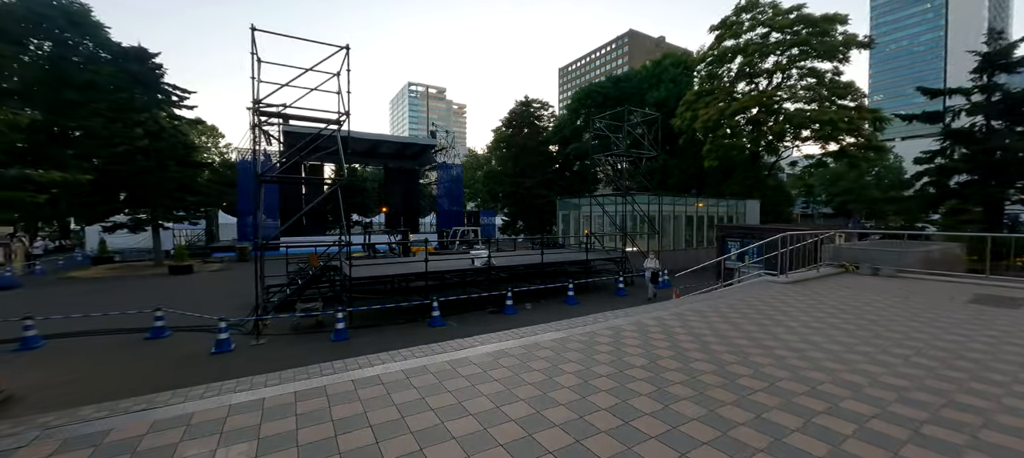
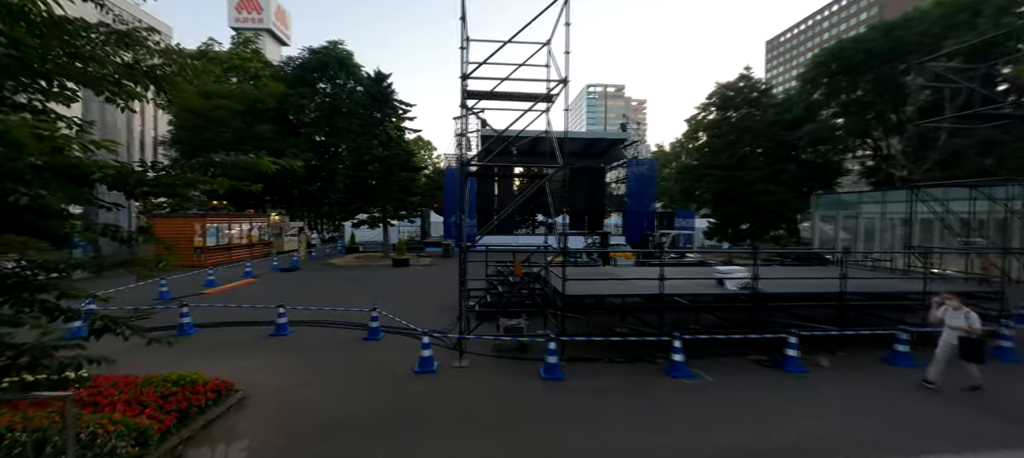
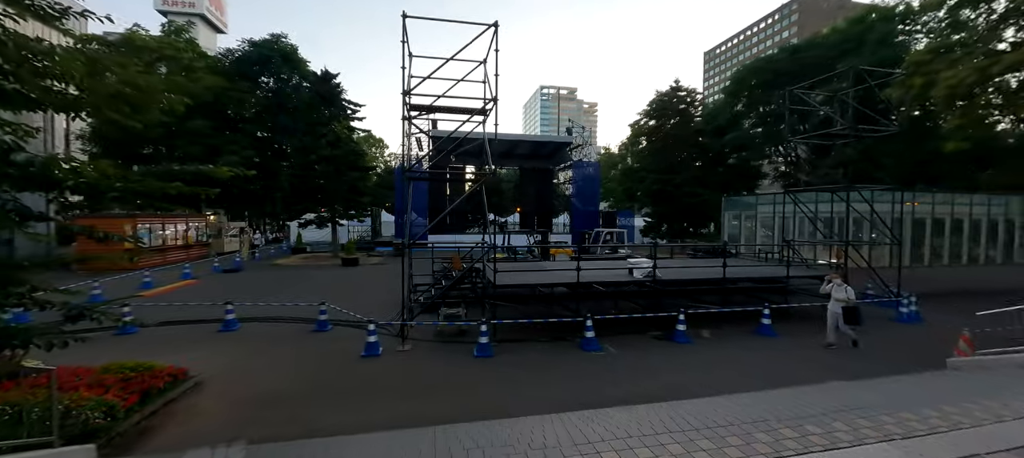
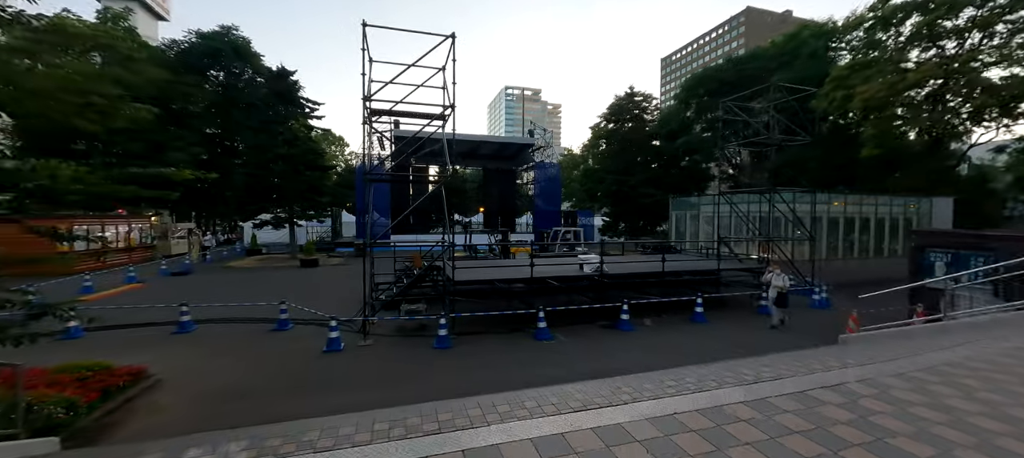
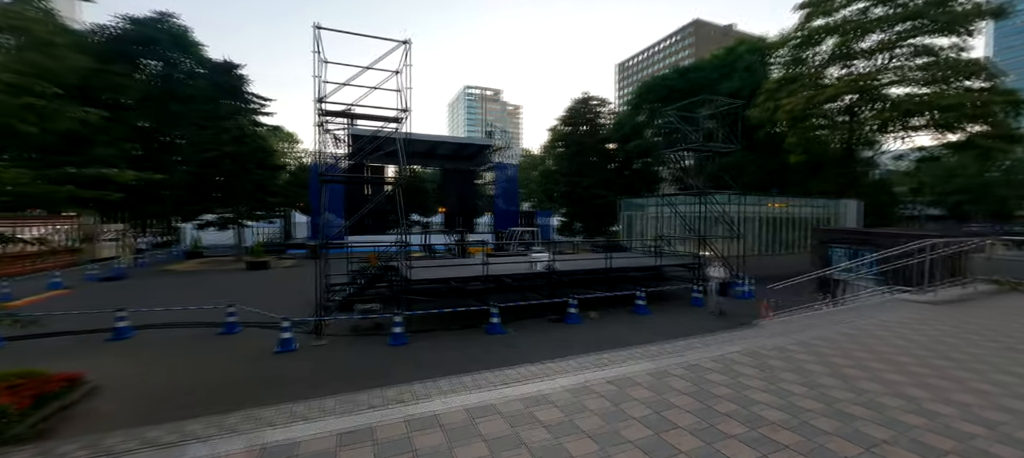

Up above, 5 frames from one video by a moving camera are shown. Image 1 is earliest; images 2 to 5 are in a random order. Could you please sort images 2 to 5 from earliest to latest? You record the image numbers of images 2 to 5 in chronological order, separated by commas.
5, 4, 3, 2
